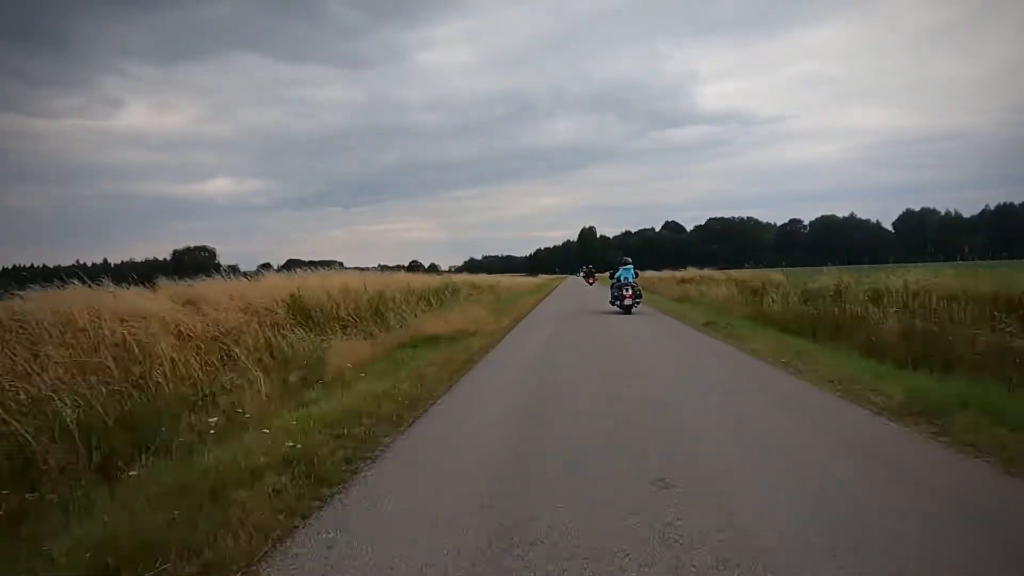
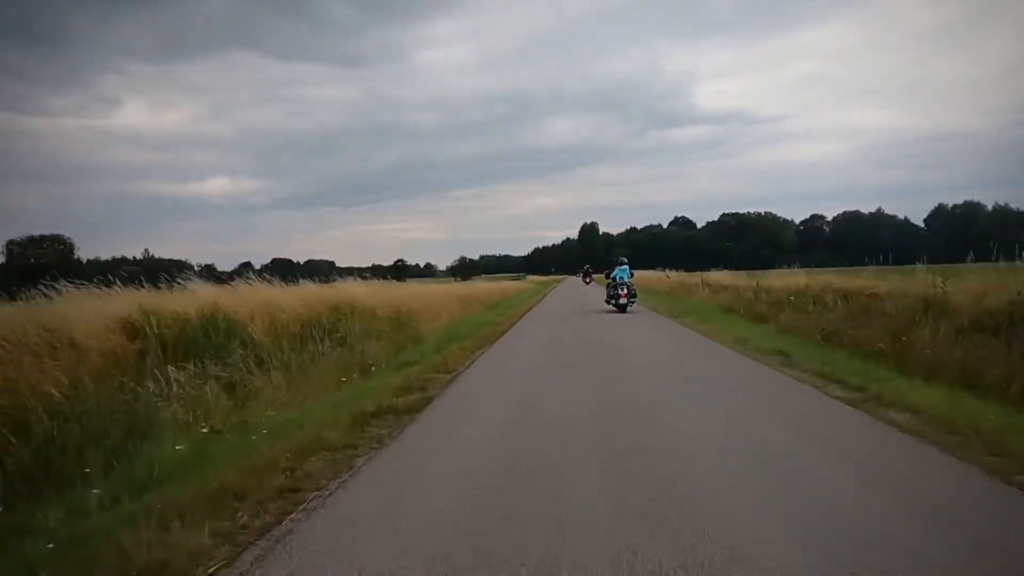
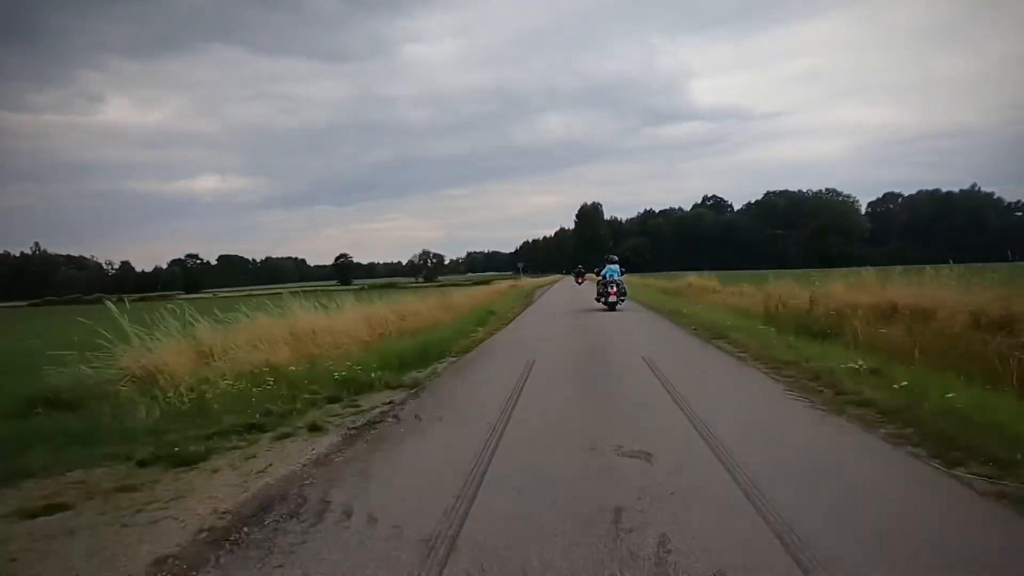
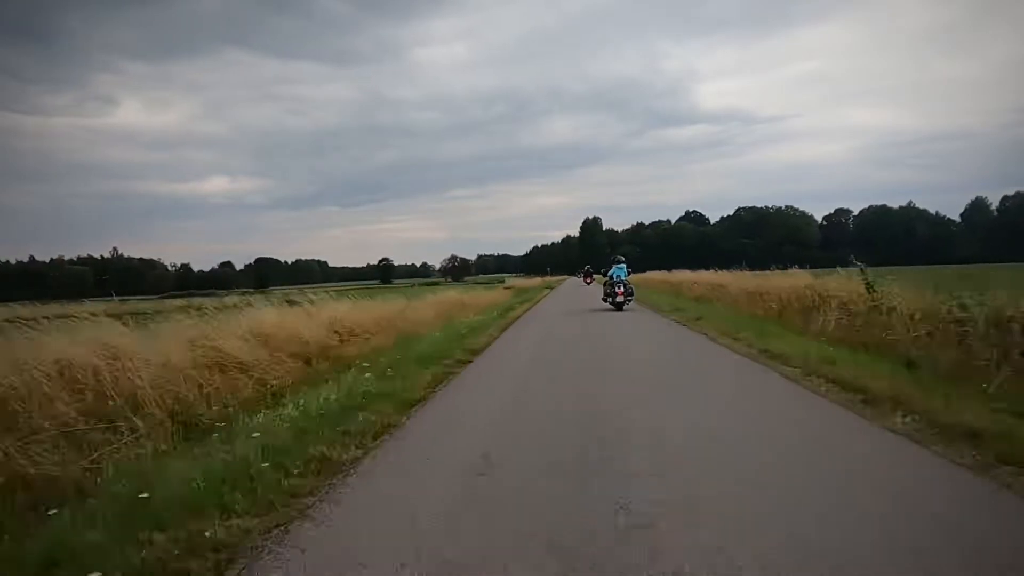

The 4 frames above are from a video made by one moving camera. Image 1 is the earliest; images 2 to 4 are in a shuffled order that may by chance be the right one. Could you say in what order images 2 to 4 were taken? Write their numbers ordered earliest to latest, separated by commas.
2, 4, 3
